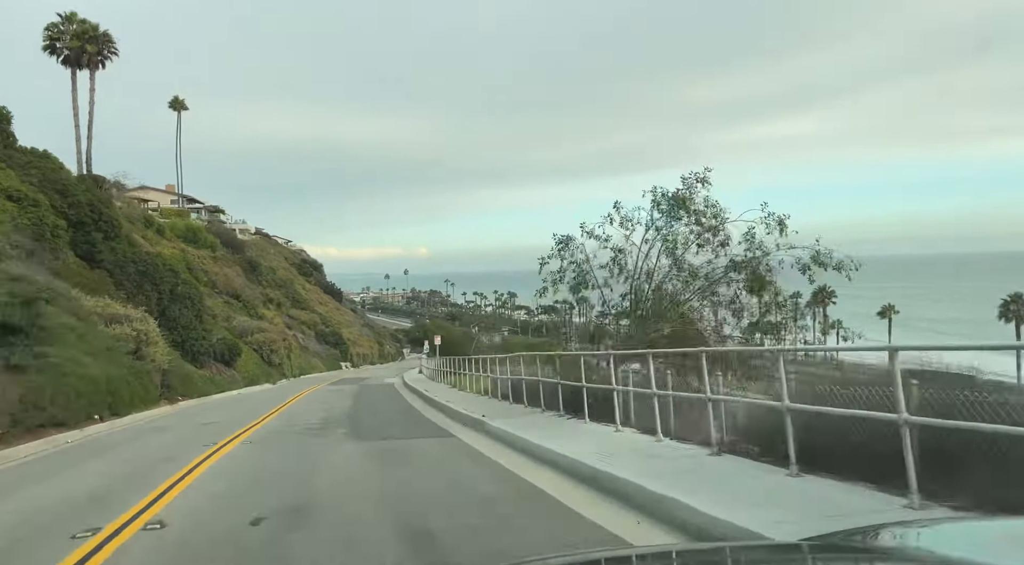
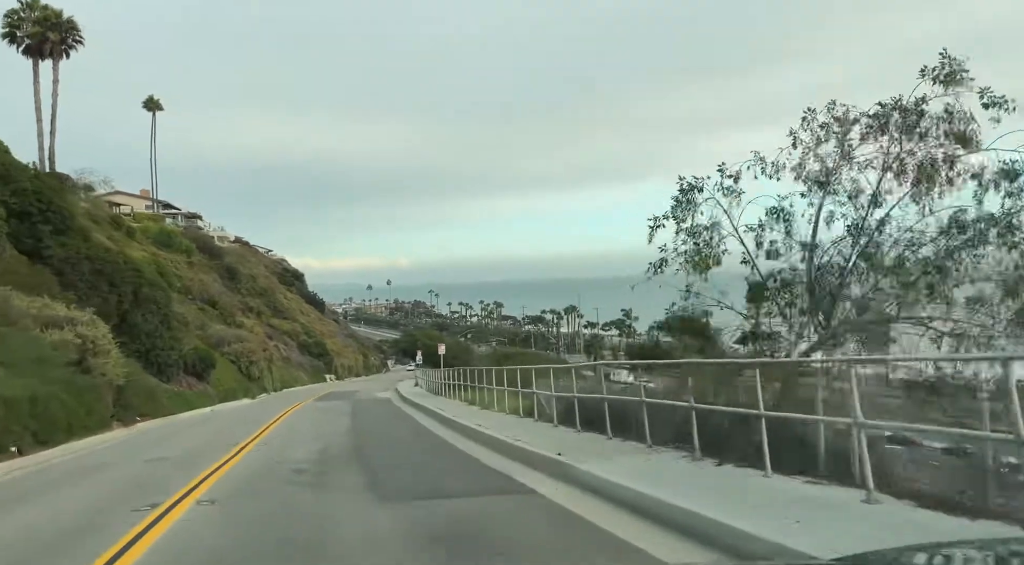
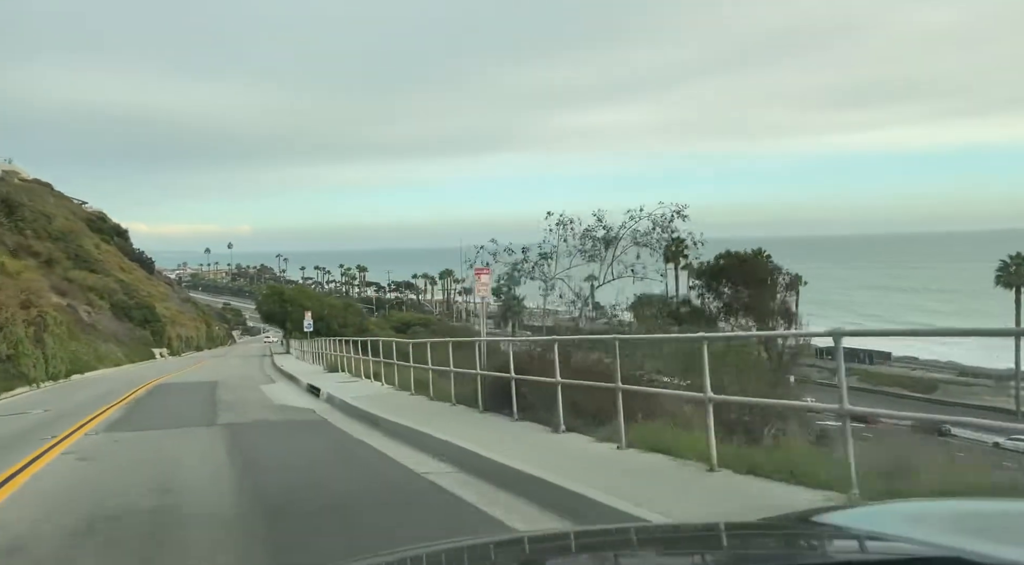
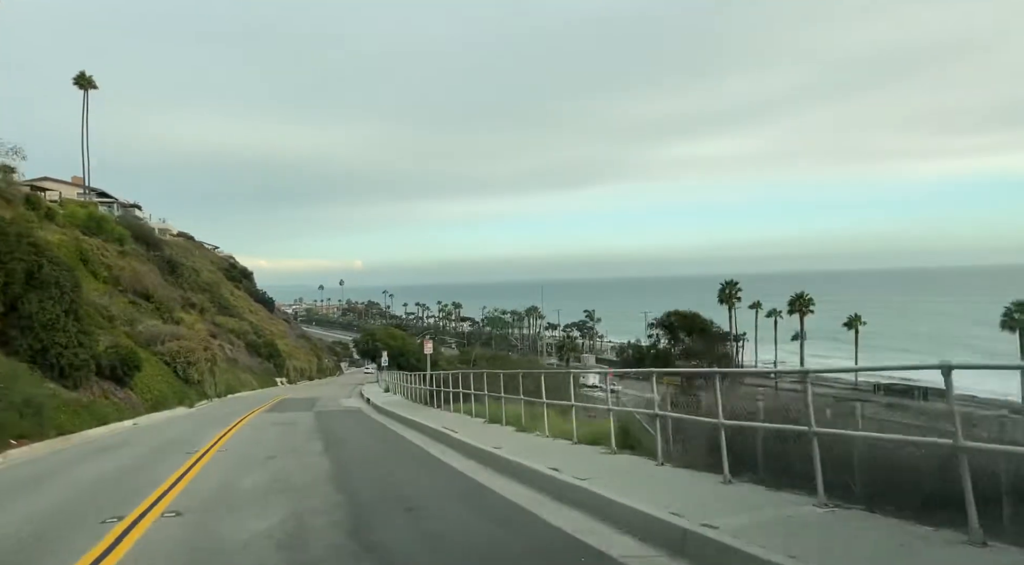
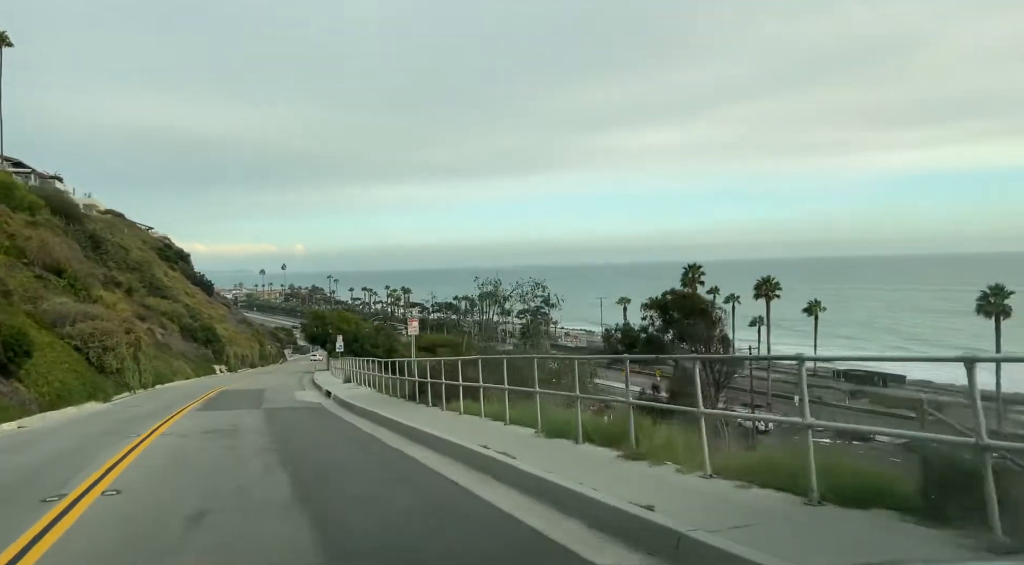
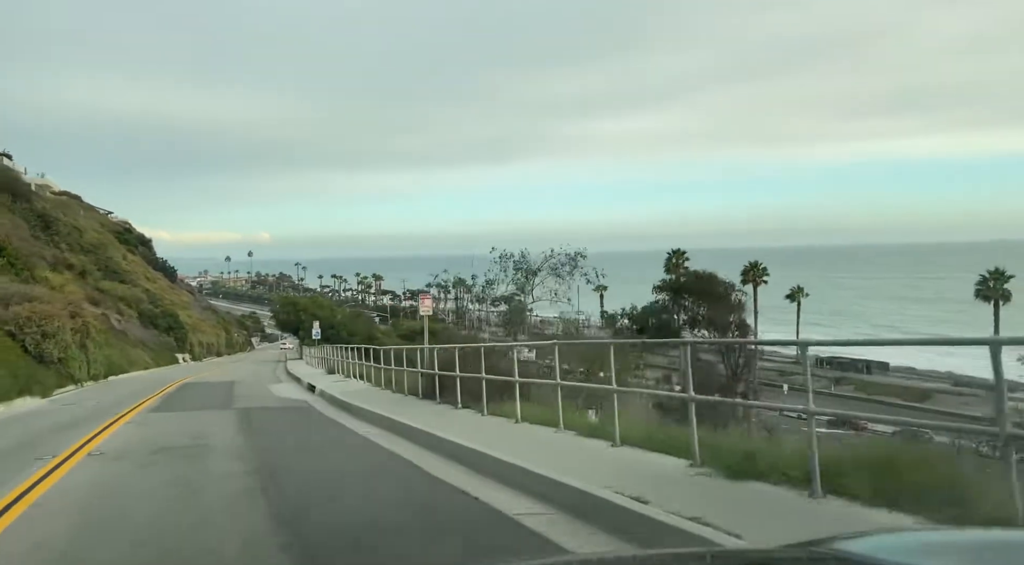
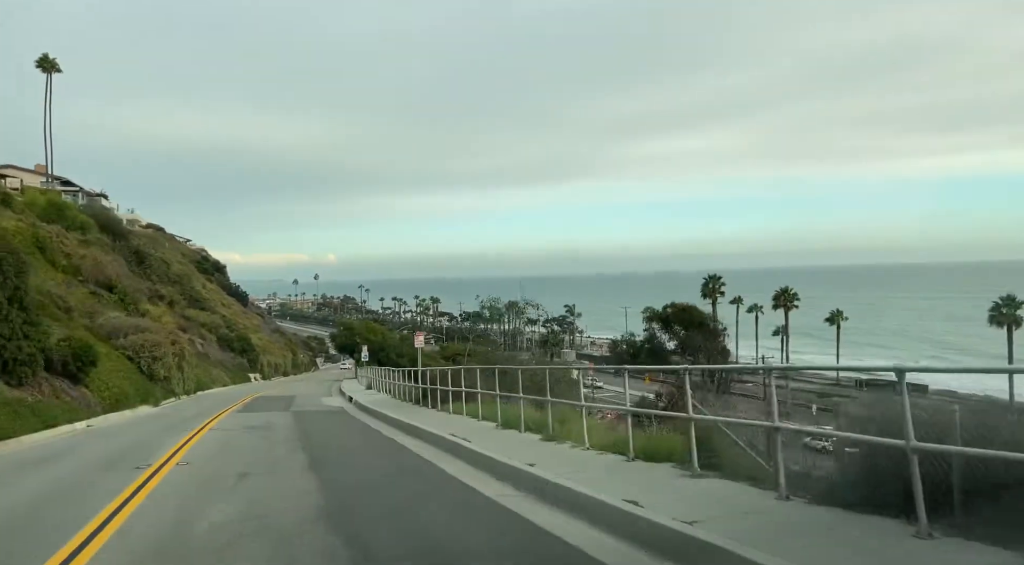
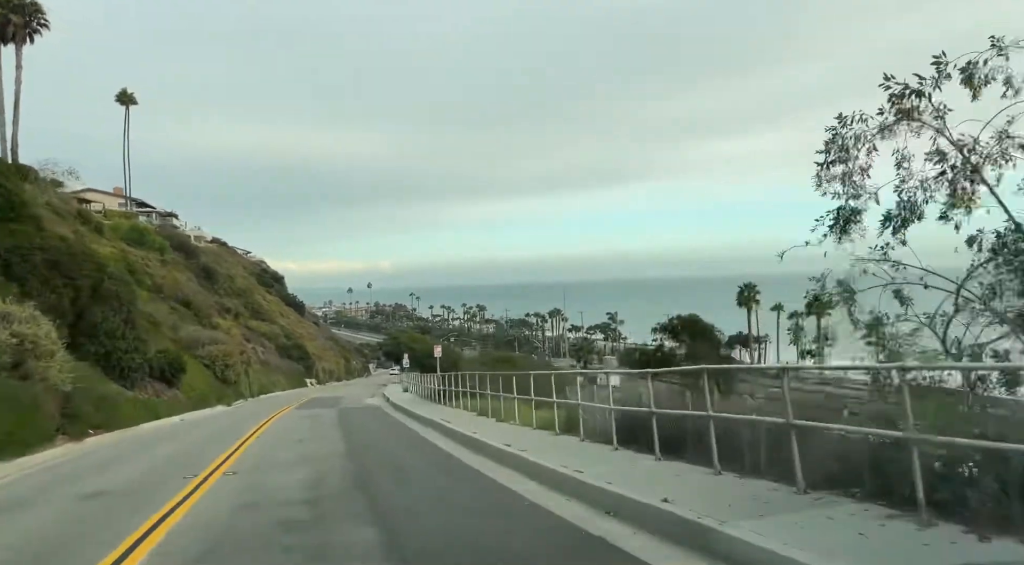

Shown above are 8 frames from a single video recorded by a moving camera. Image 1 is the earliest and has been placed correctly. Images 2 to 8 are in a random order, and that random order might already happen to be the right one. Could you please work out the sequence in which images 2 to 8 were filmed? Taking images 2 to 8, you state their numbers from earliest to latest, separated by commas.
2, 8, 4, 7, 5, 6, 3
